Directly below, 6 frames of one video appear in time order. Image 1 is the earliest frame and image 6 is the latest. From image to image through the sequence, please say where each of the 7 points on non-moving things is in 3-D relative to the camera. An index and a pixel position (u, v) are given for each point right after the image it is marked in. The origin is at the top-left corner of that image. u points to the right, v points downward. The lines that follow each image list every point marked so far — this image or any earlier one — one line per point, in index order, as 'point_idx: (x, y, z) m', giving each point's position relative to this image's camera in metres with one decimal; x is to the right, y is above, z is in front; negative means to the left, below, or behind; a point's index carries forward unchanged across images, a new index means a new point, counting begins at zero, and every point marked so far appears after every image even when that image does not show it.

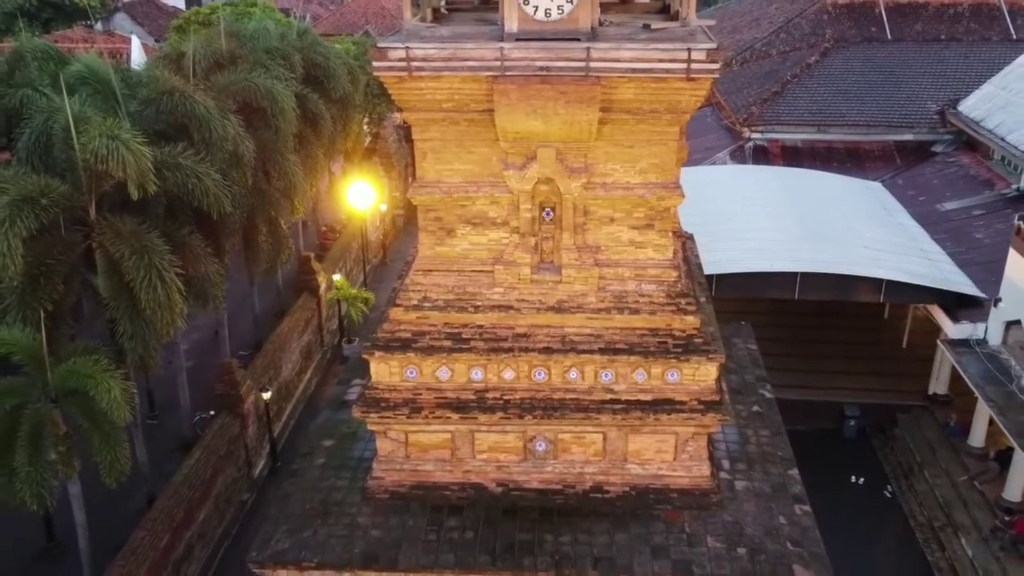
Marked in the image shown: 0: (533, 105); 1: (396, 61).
0: (+0.2, +1.6, +7.4) m
1: (-1.0, +2.0, +7.3) m
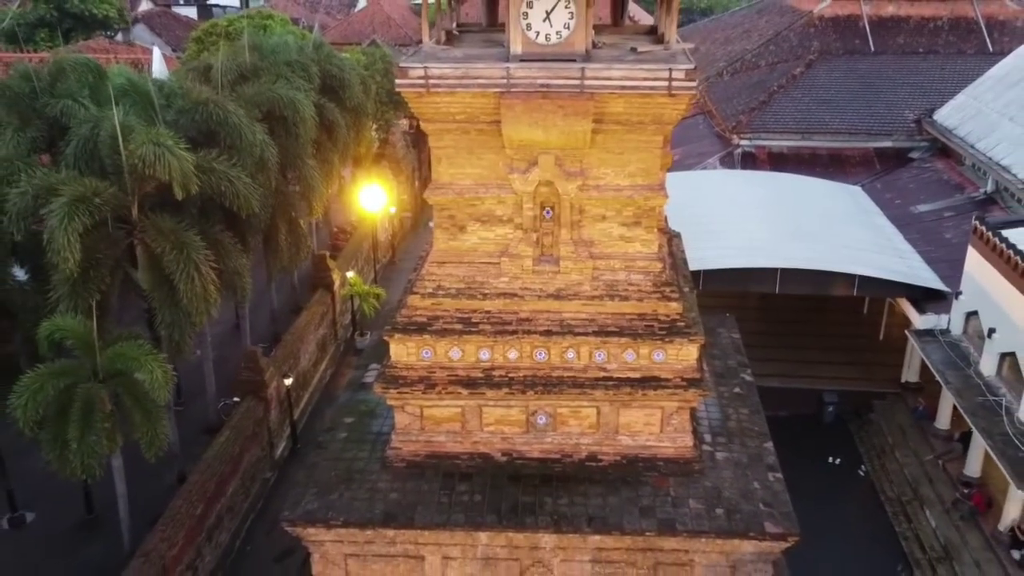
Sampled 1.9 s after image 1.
0: (+0.2, +1.8, +8.4) m
1: (-1.0, +2.1, +8.3) m
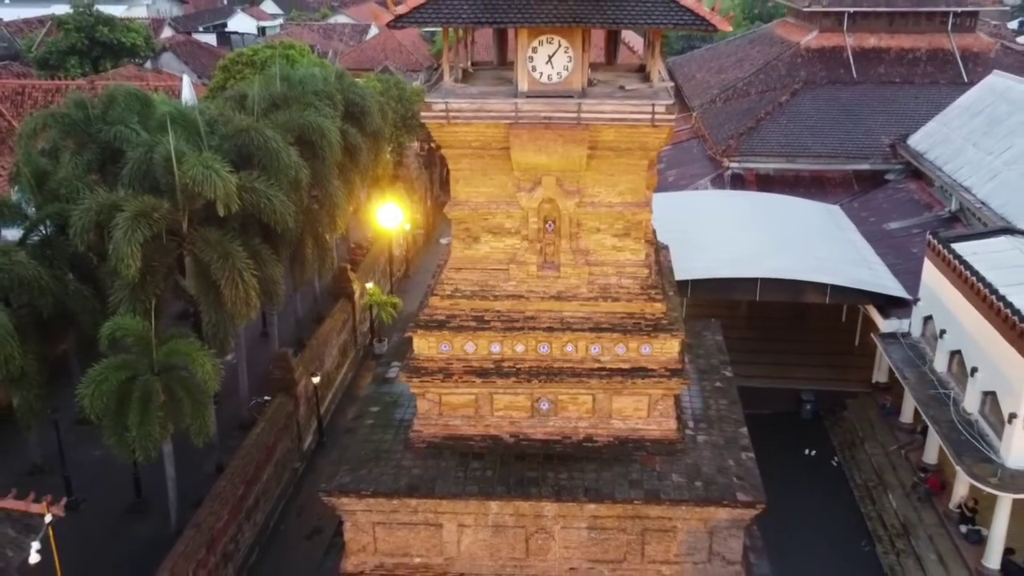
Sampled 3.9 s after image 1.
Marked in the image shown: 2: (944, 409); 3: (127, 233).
0: (+0.3, +1.7, +9.9) m
1: (-0.9, +2.1, +9.9) m
2: (+6.1, -1.7, +11.6) m
3: (-5.5, +0.8, +11.8) m
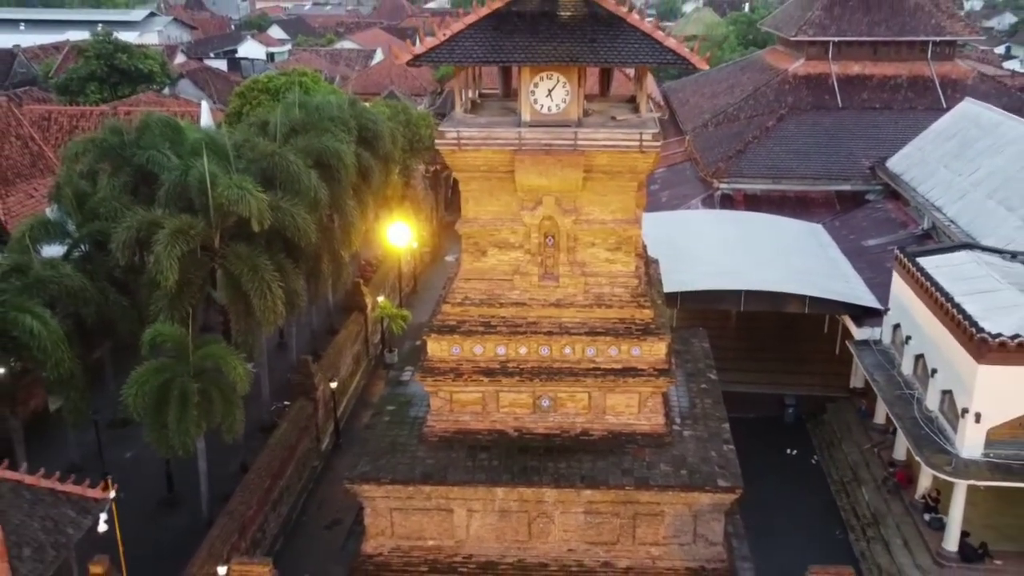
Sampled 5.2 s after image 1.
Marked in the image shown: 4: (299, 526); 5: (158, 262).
0: (+0.4, +1.6, +11.2) m
1: (-0.8, +2.0, +11.1) m
2: (+6.1, -1.8, +12.8) m
3: (-5.5, +0.6, +13.0) m
4: (-3.7, -4.1, +14.3) m
5: (-5.6, +0.4, +13.0) m
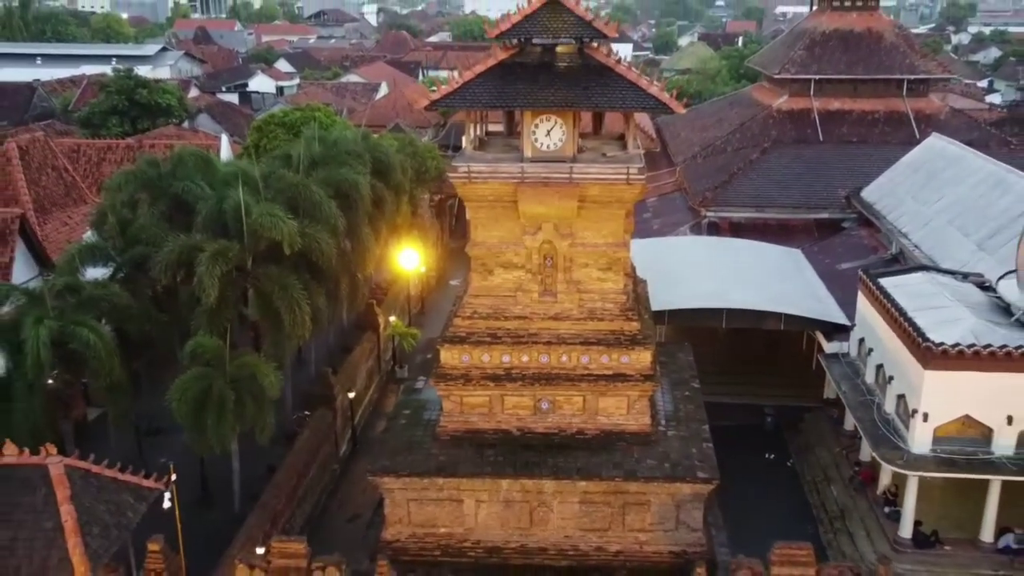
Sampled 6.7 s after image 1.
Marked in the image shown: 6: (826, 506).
0: (+0.4, +1.4, +12.8) m
1: (-0.8, +1.8, +12.8) m
2: (+6.2, -2.1, +14.3) m
3: (-5.4, +0.3, +14.6) m
4: (-3.7, -4.5, +15.7) m
5: (-5.5, +0.1, +14.6) m
6: (+5.7, -4.0, +15.0) m
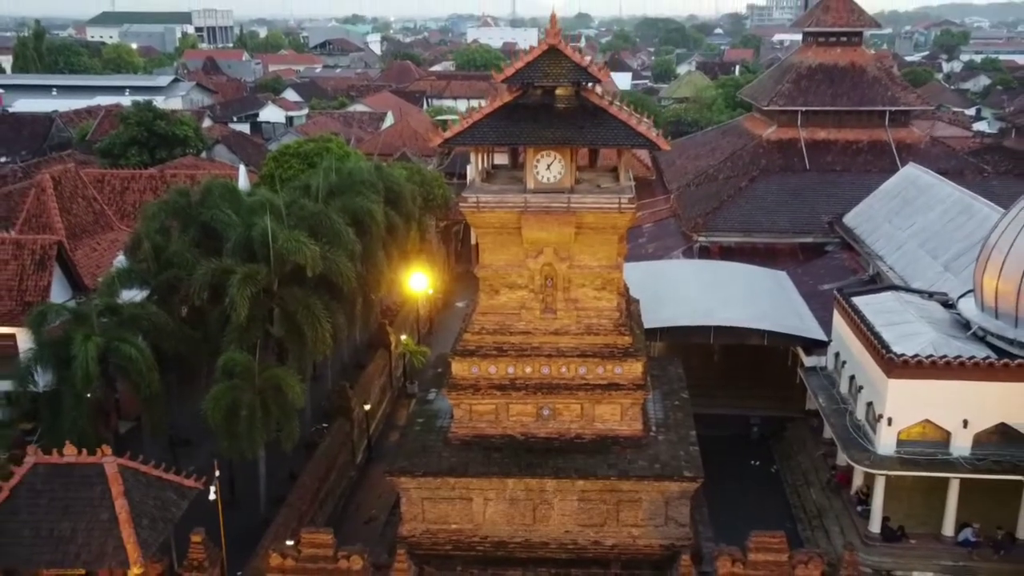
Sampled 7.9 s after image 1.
0: (+0.5, +1.1, +14.3) m
1: (-0.7, +1.5, +14.3) m
2: (+6.3, -2.5, +15.6) m
3: (-5.3, 0.0, +16.1) m
4: (-3.6, -4.9, +17.0) m
5: (-5.5, -0.3, +16.1) m
6: (+5.8, -4.3, +16.3) m
